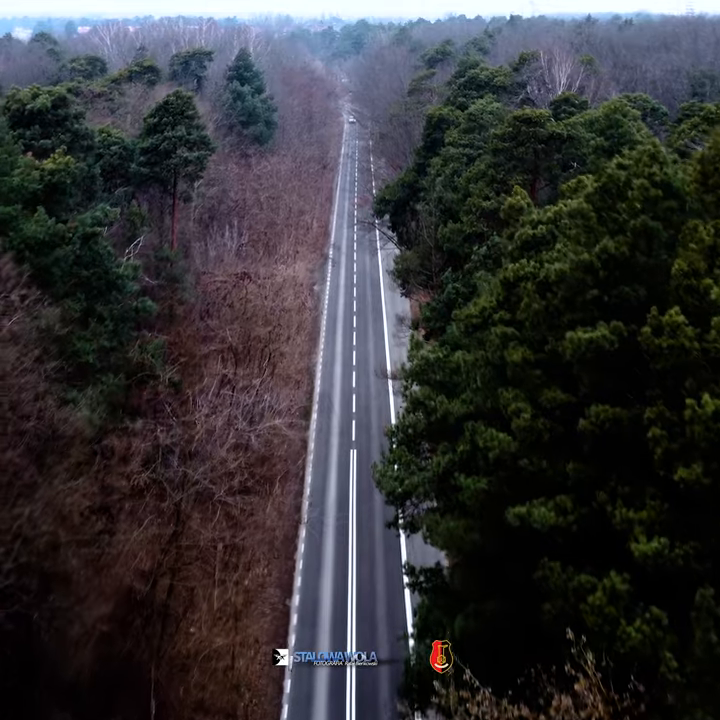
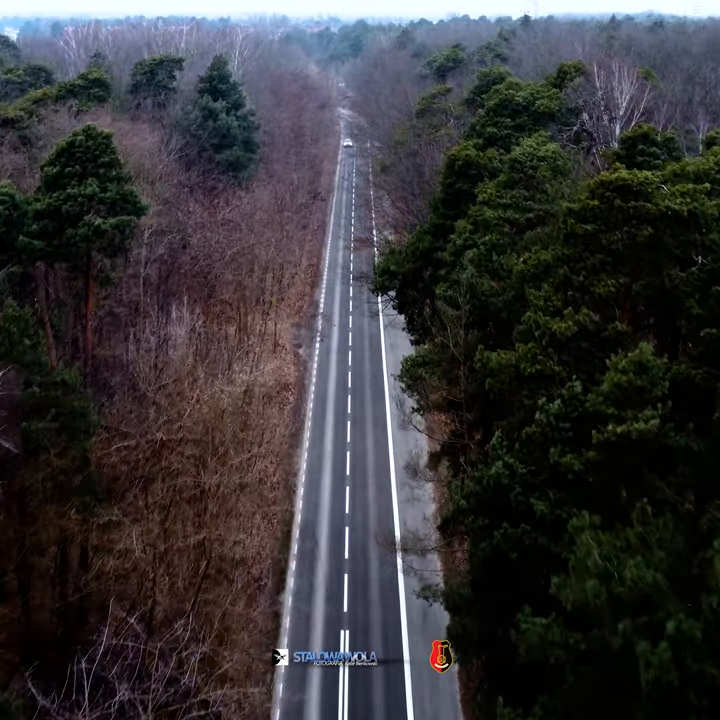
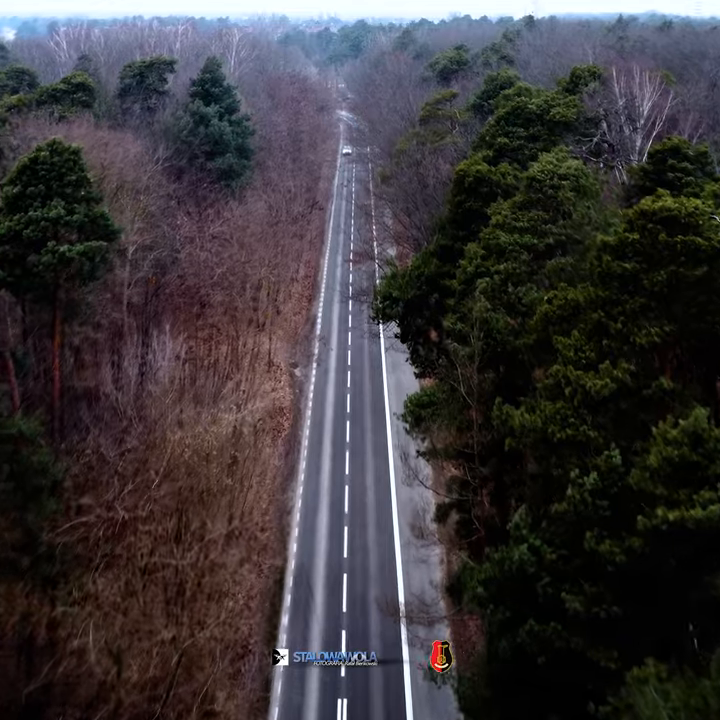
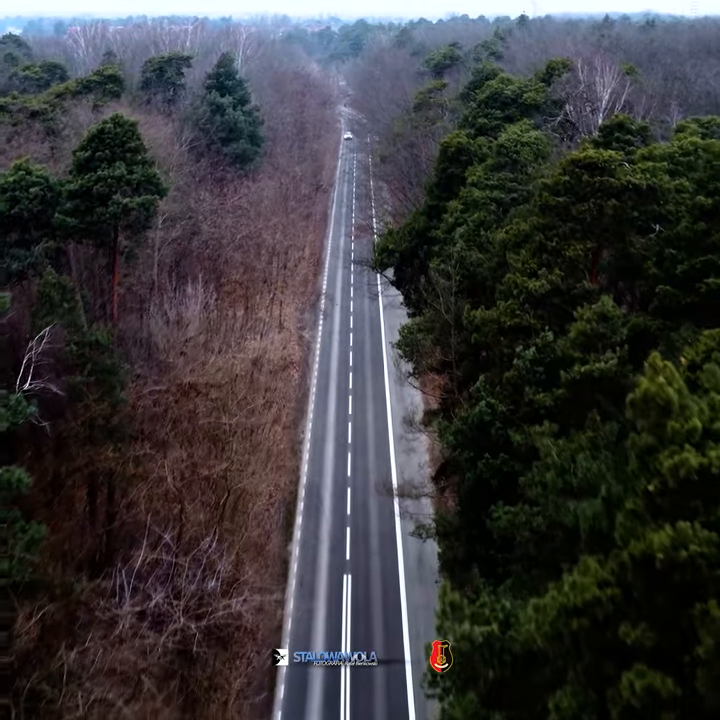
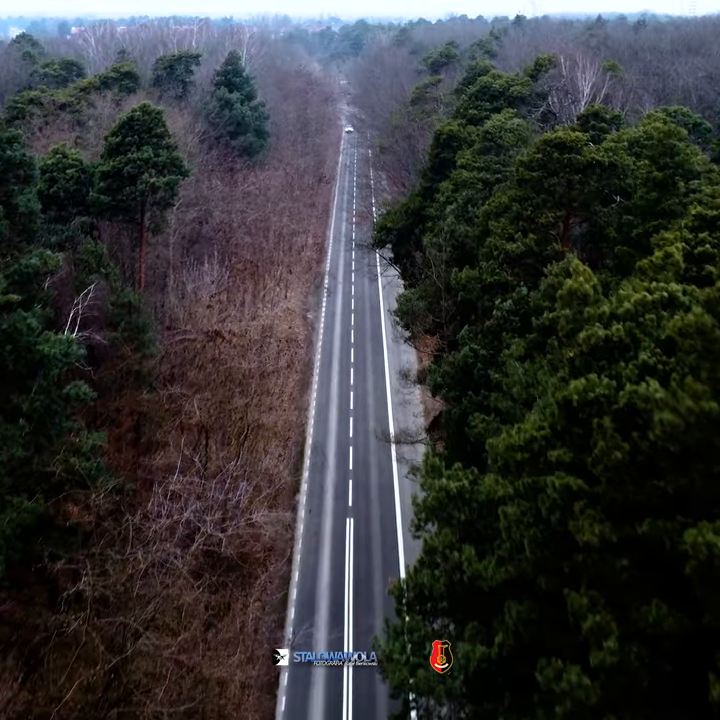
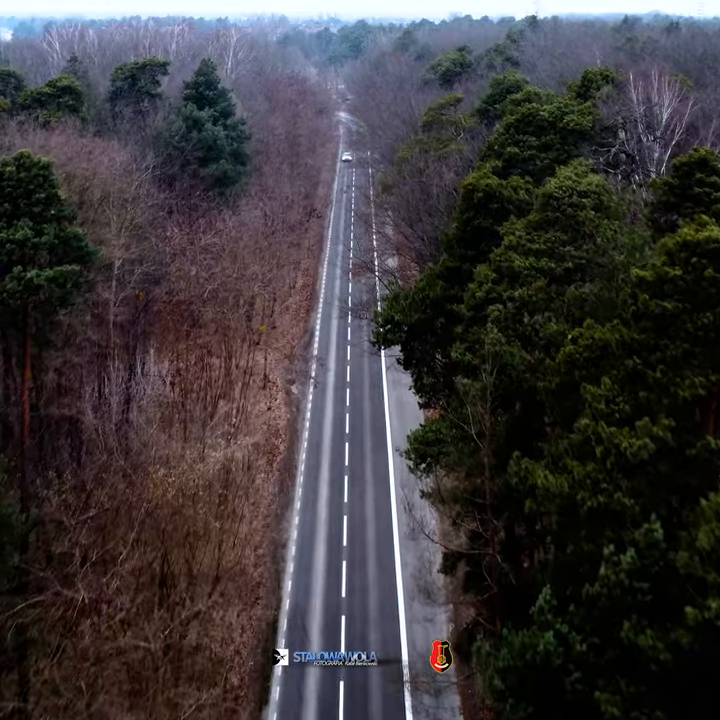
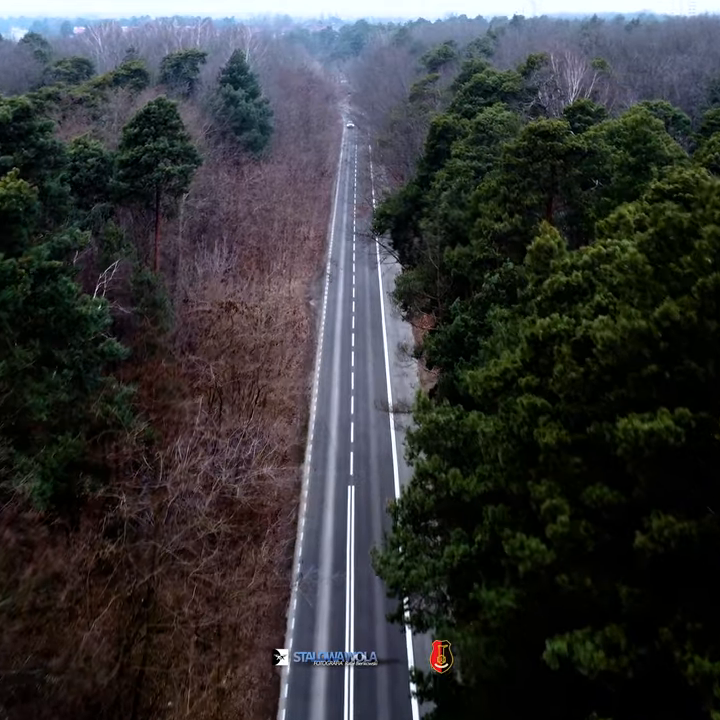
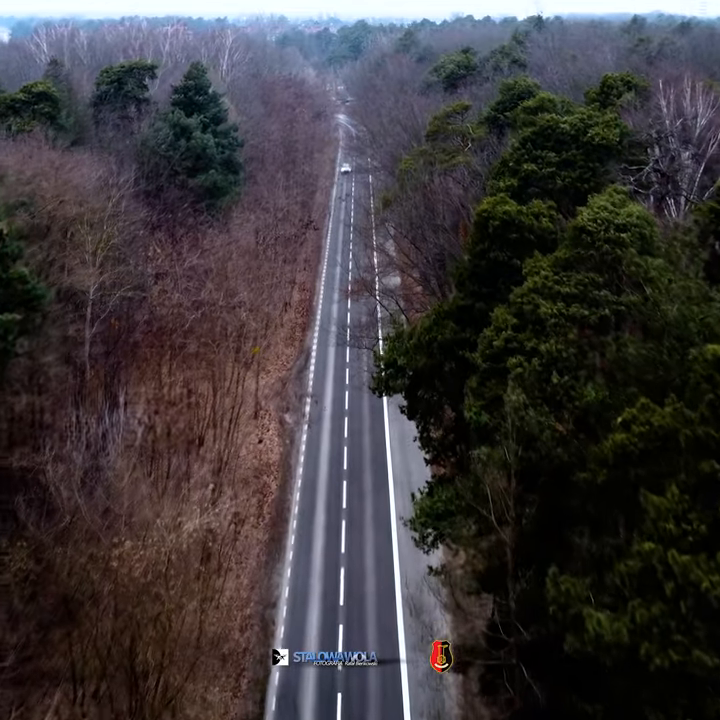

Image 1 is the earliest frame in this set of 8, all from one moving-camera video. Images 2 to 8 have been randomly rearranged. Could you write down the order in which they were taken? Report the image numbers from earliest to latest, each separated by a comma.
7, 5, 4, 2, 3, 6, 8
